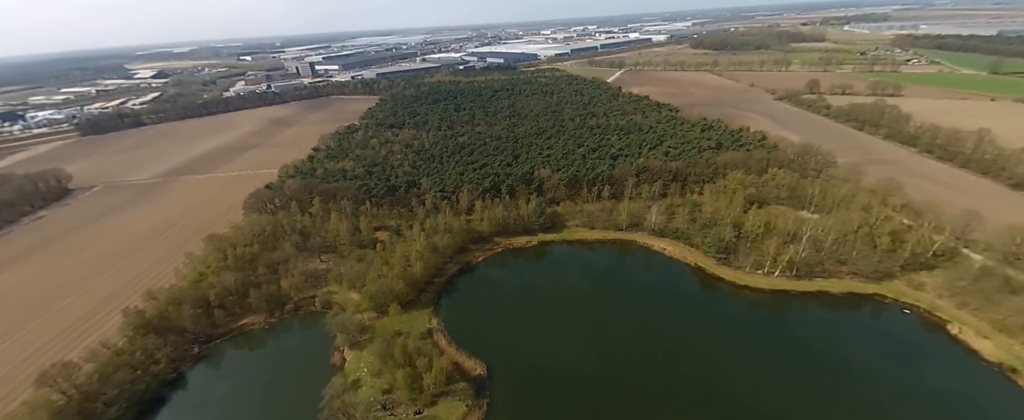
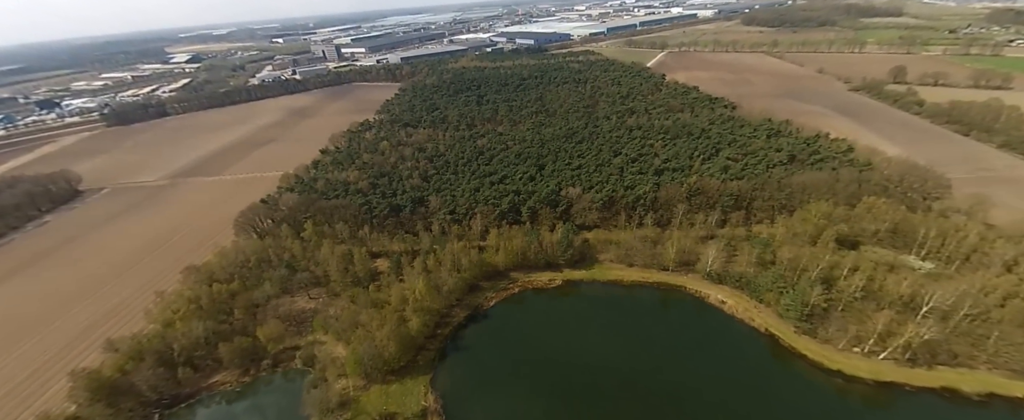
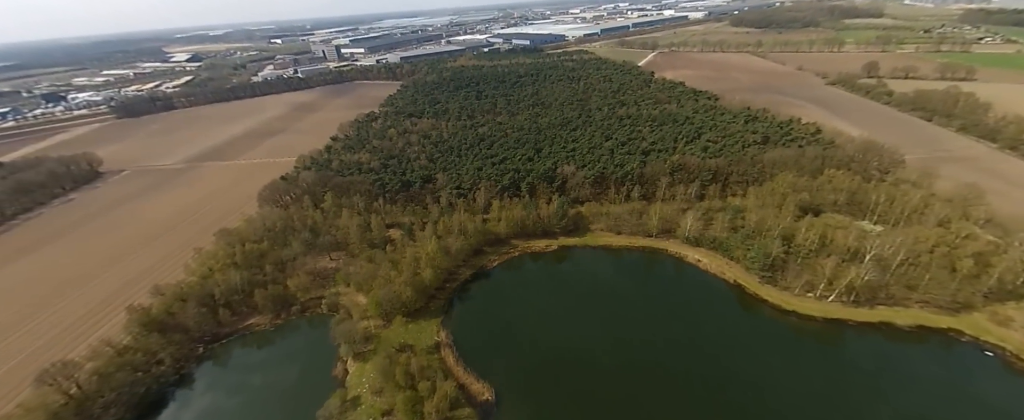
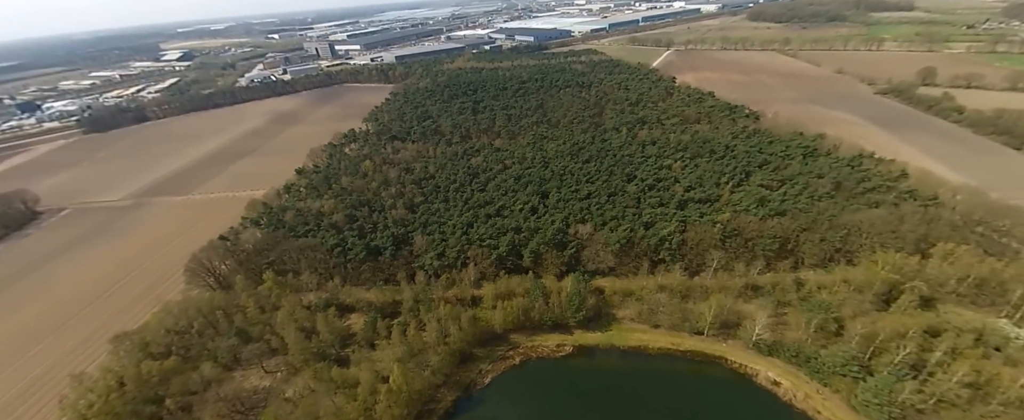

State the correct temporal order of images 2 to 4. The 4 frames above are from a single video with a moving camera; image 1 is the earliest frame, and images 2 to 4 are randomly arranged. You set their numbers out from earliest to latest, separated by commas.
3, 2, 4
